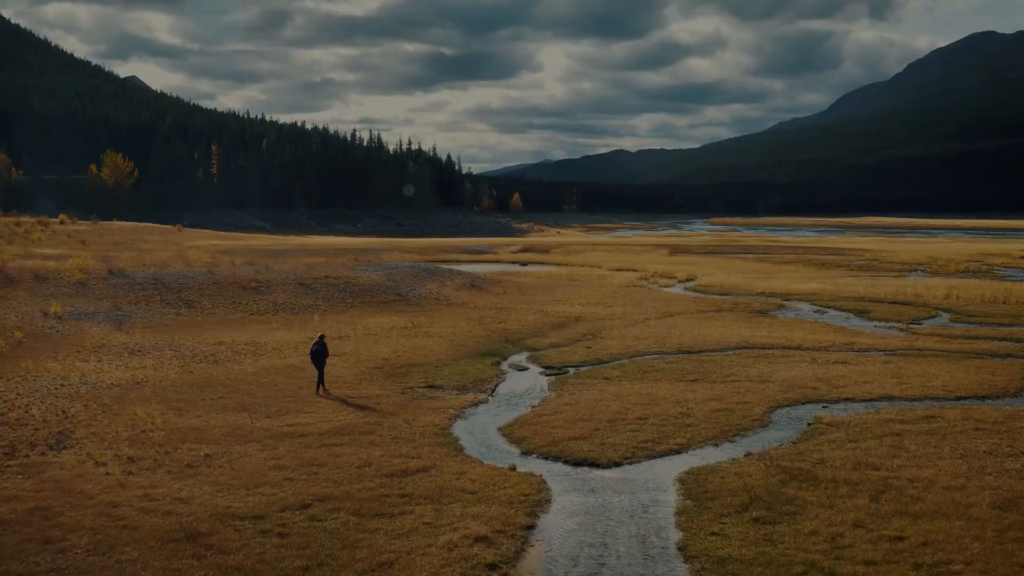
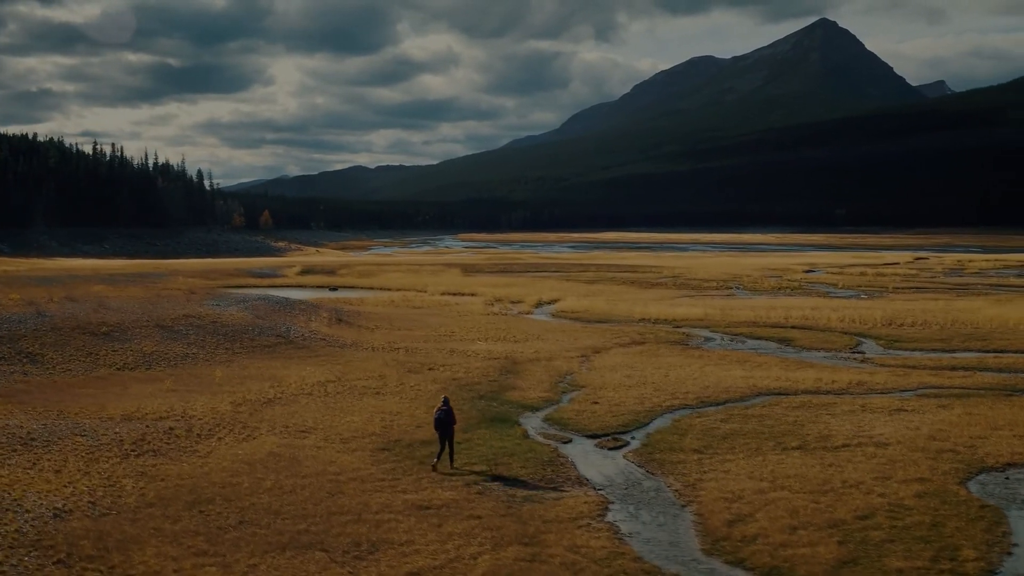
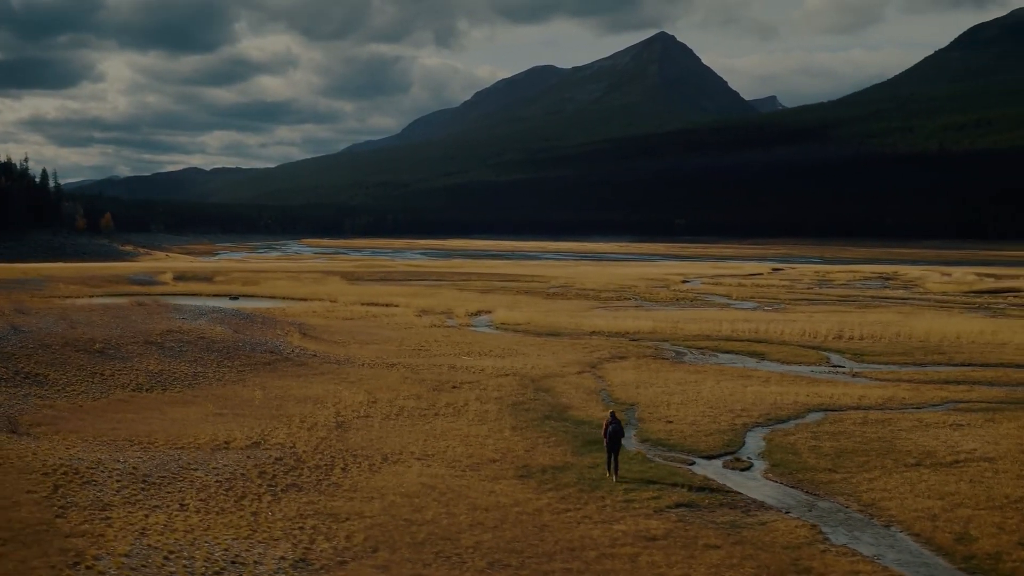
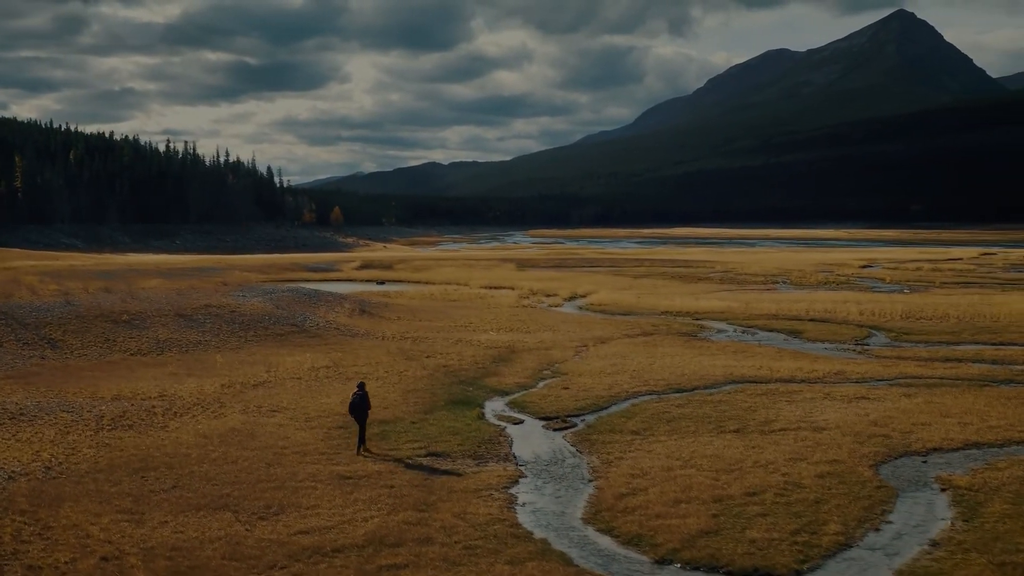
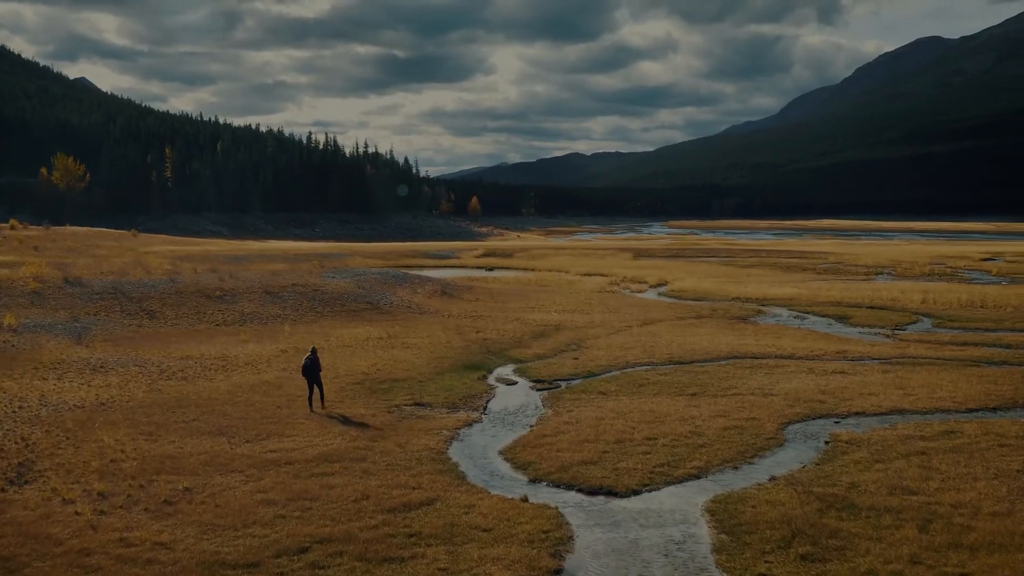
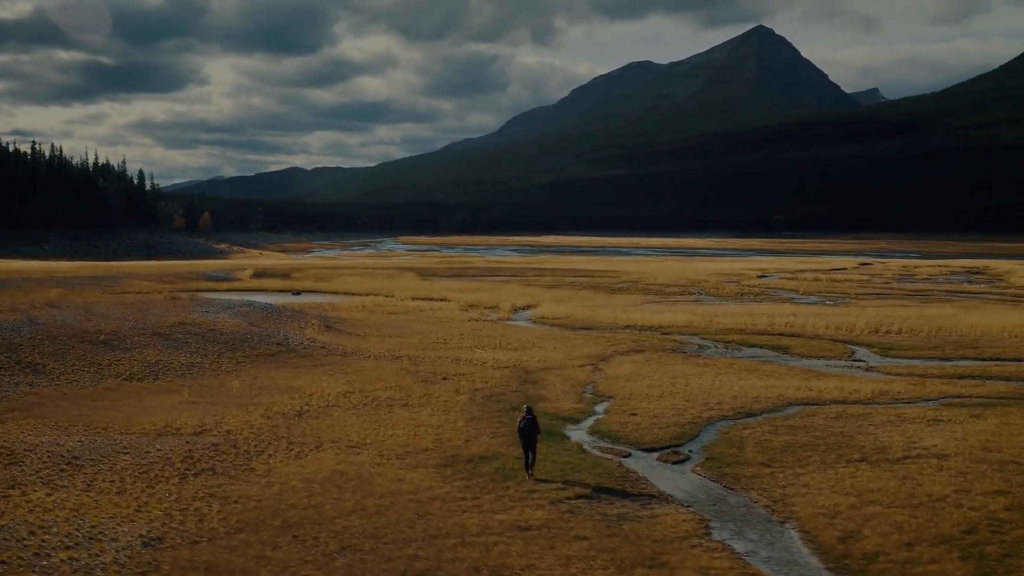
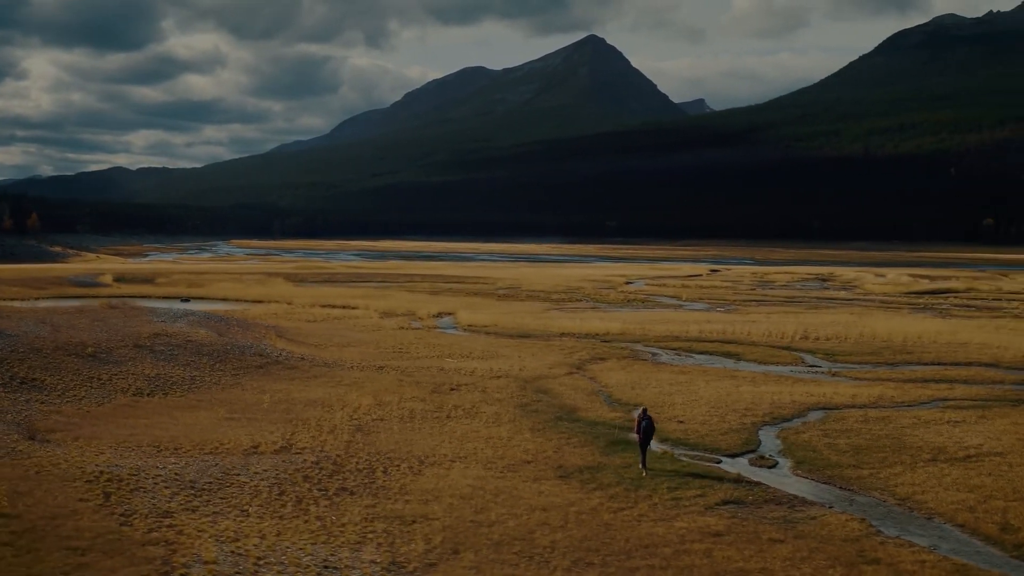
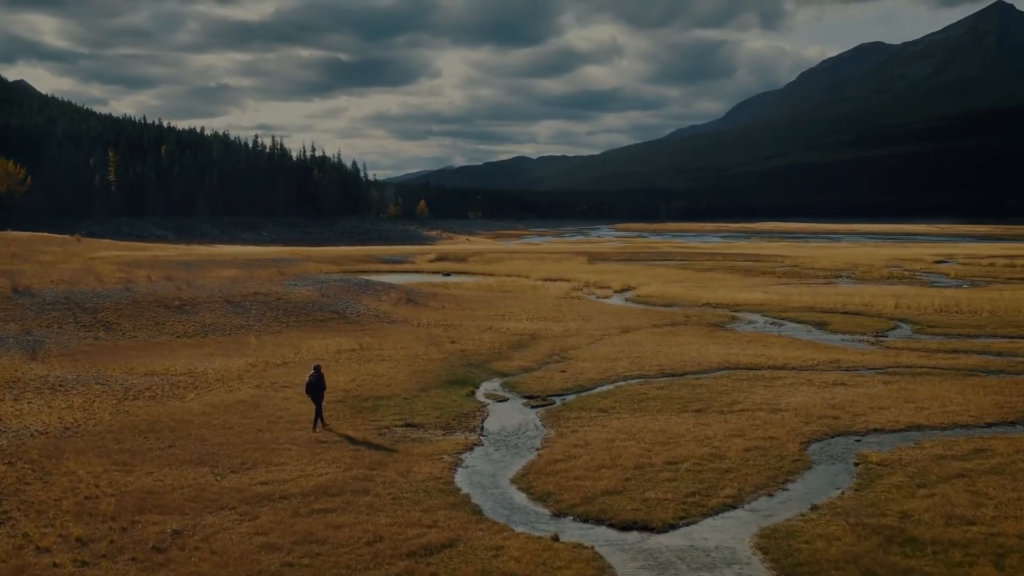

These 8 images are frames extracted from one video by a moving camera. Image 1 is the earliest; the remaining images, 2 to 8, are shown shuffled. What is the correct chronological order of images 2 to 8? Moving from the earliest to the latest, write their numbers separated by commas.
5, 8, 4, 2, 6, 3, 7
